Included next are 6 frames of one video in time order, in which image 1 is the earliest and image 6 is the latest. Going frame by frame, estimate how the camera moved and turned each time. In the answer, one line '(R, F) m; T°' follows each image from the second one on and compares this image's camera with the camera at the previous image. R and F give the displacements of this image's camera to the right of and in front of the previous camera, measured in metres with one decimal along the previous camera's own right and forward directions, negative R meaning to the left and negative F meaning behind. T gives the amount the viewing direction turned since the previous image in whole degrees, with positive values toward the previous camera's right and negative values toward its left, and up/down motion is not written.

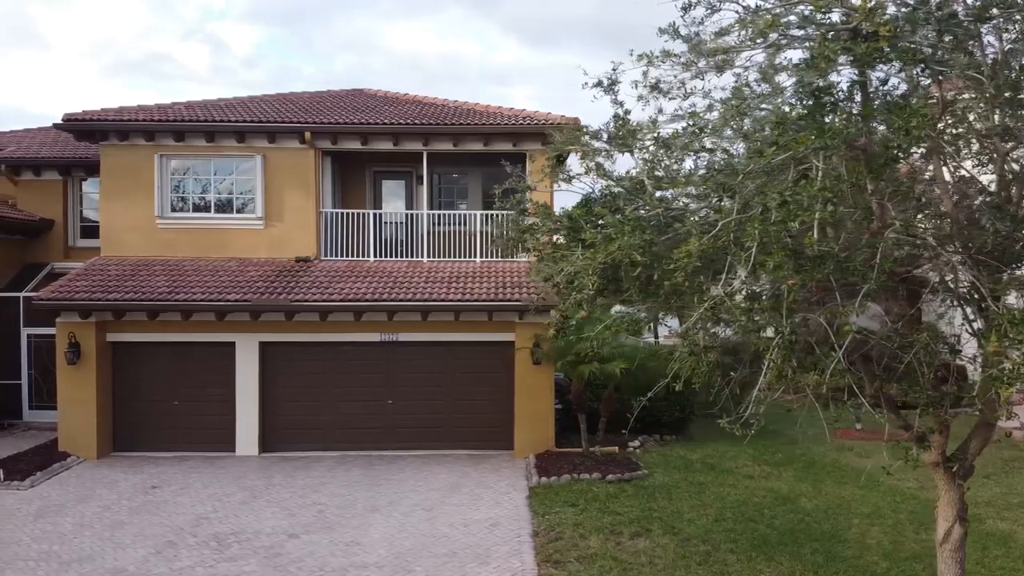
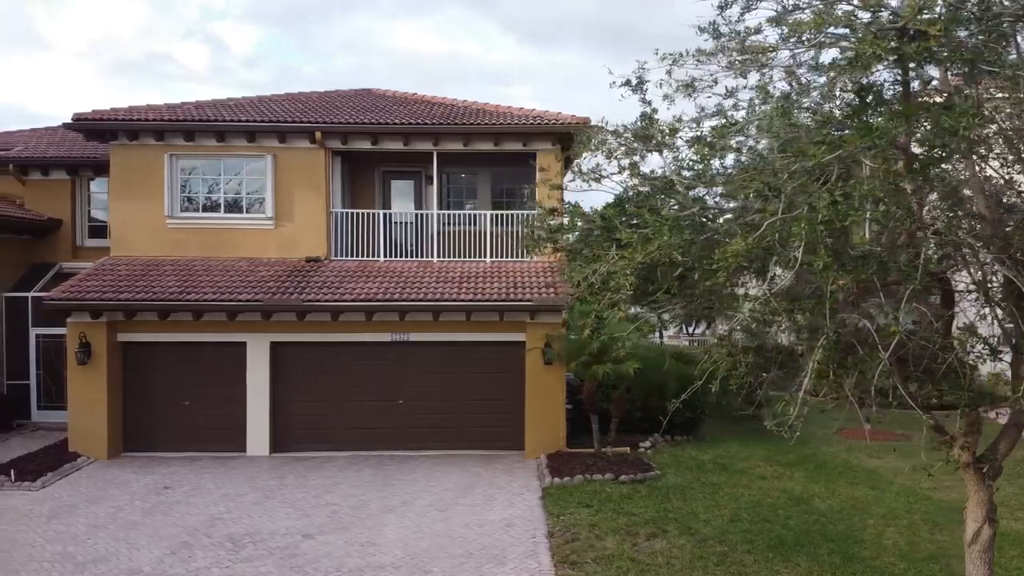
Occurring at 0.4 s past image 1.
(-0.2, 0.0) m; 0°
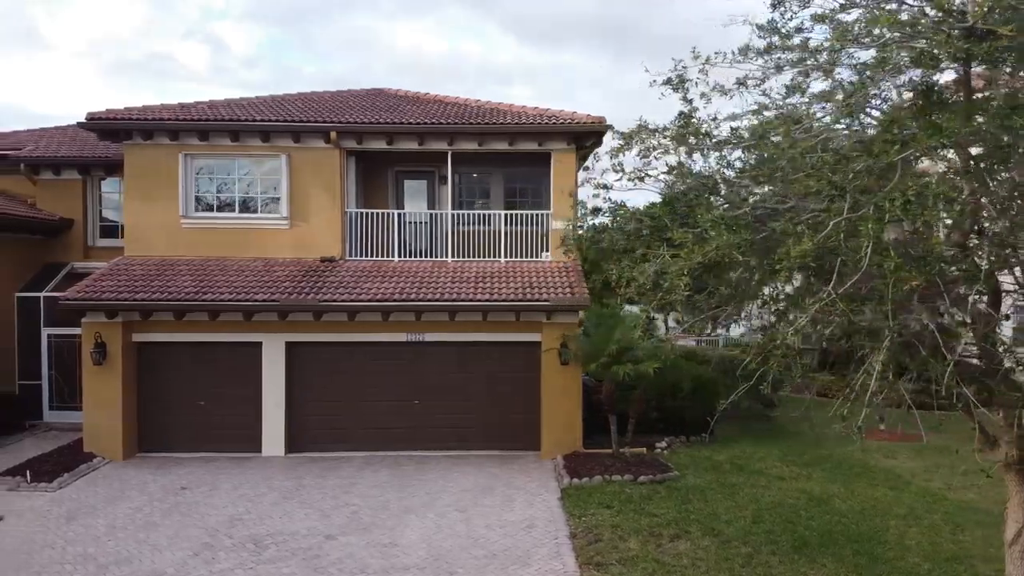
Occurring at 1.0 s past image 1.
(-0.3, 0.0) m; 0°
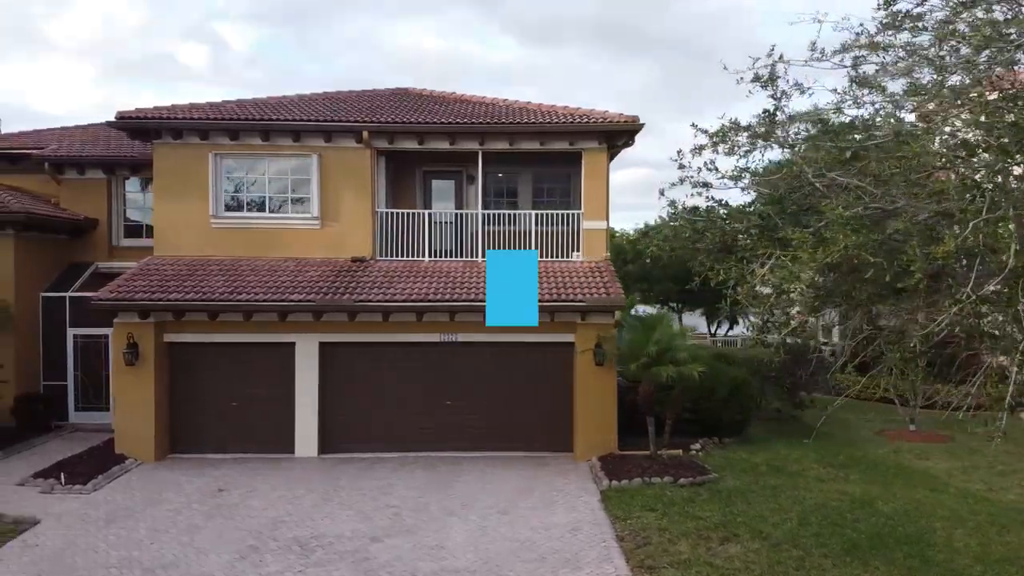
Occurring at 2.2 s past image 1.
(-0.7, +0.1) m; 0°
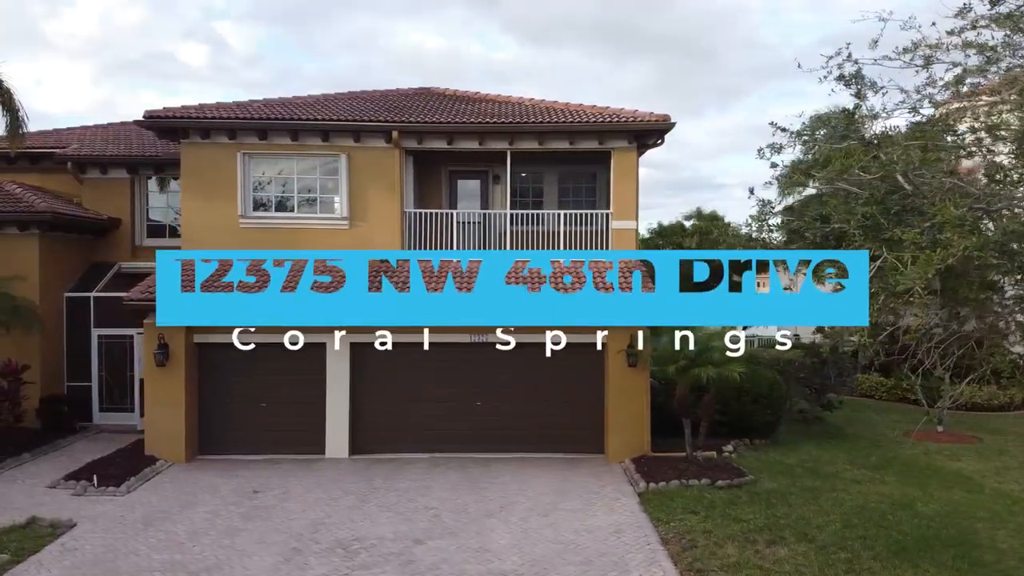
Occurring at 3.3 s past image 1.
(-0.6, +0.1) m; 0°
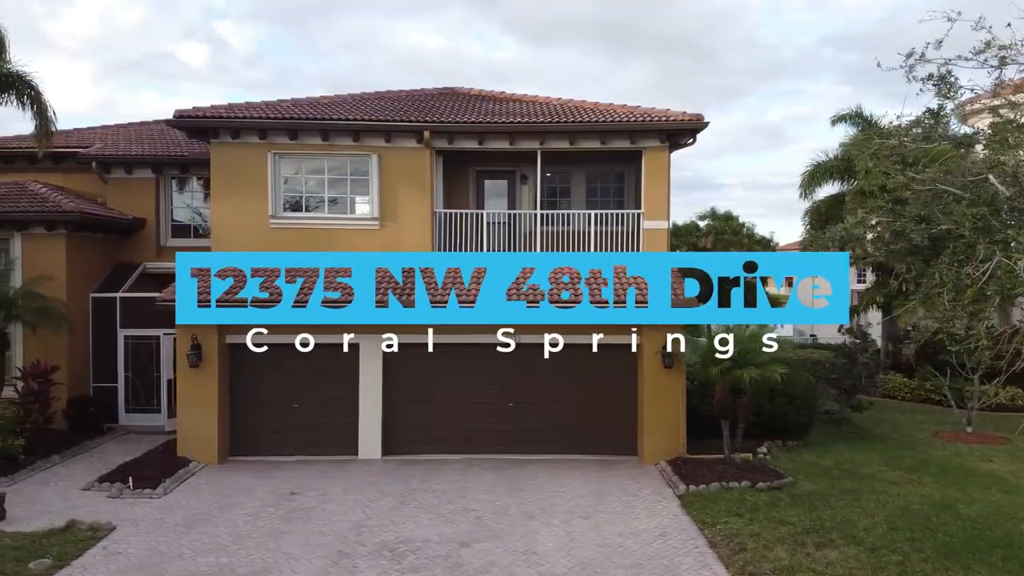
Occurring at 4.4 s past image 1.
(-0.6, +0.1) m; 0°
